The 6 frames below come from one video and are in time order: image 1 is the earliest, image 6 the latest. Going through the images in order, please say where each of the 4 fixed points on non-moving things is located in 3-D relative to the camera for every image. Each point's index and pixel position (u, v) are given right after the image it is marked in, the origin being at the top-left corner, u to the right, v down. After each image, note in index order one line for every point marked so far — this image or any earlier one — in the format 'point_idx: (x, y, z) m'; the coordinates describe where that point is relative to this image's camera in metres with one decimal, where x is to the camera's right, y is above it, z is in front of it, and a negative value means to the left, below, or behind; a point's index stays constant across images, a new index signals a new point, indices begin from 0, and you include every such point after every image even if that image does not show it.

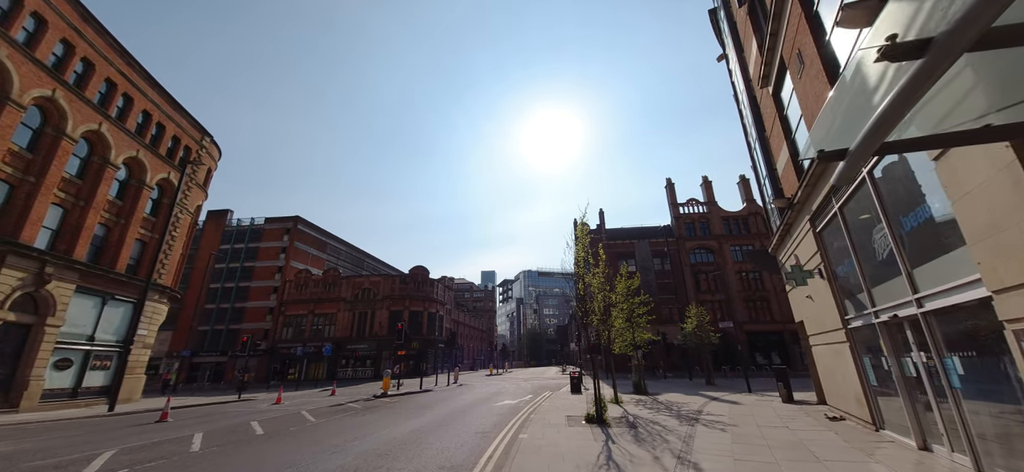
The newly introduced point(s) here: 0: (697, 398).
0: (+8.1, -7.1, +16.3) m
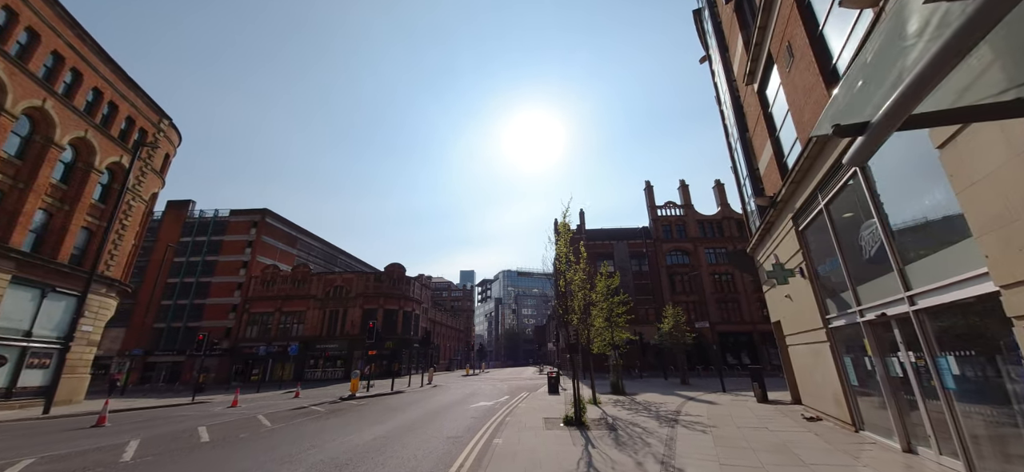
0: (+7.1, -7.1, +16.1) m
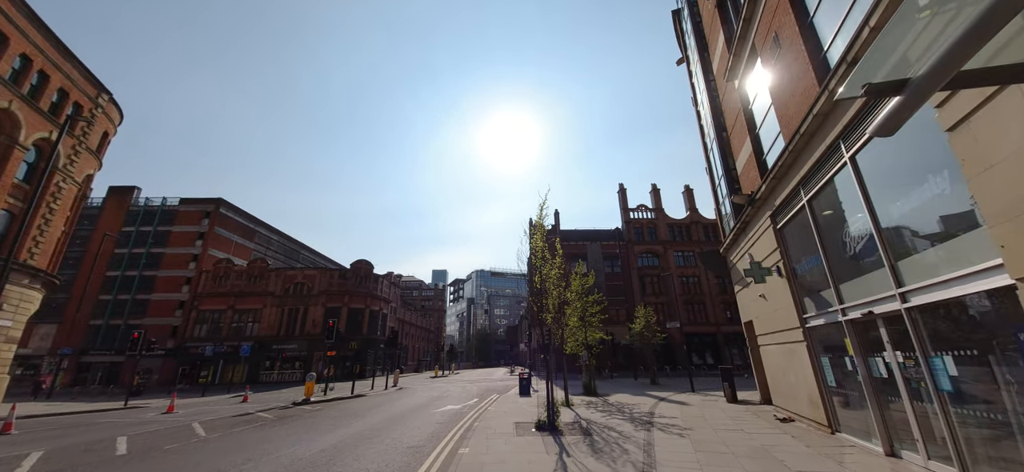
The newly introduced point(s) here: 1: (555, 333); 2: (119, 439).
0: (+5.7, -7.0, +15.8) m
1: (+1.9, -4.2, +15.9) m
2: (-11.2, -5.8, +10.5) m
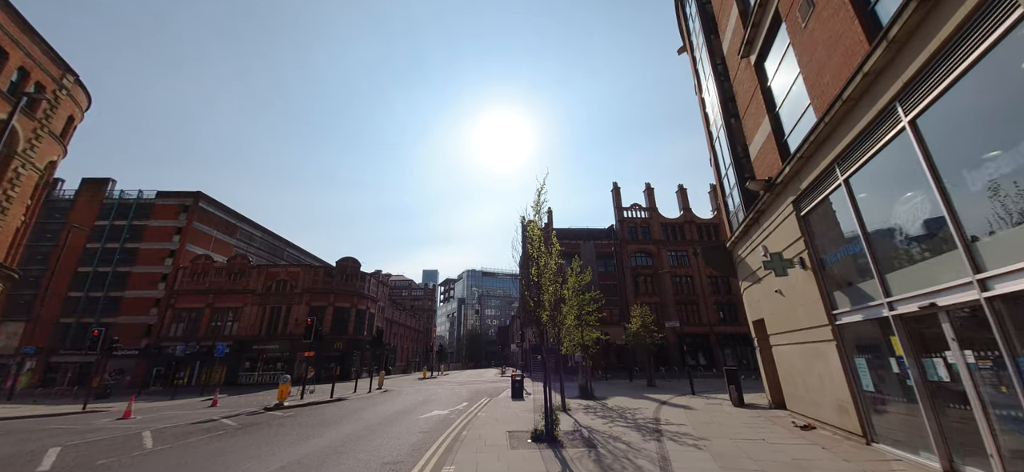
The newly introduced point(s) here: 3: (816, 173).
0: (+5.4, -6.7, +14.8) m
1: (+1.6, -3.9, +14.8) m
2: (-11.4, -5.4, +9.1) m
3: (+6.7, +1.4, +8.1) m
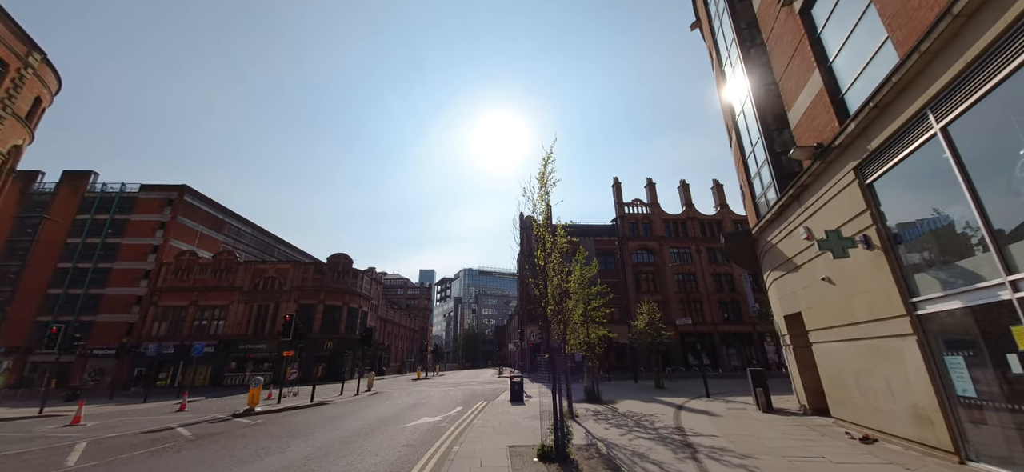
0: (+5.4, -6.2, +13.2) m
1: (+1.6, -3.3, +13.1) m
2: (-11.4, -4.8, +7.4) m
3: (+6.8, +1.9, +6.5) m
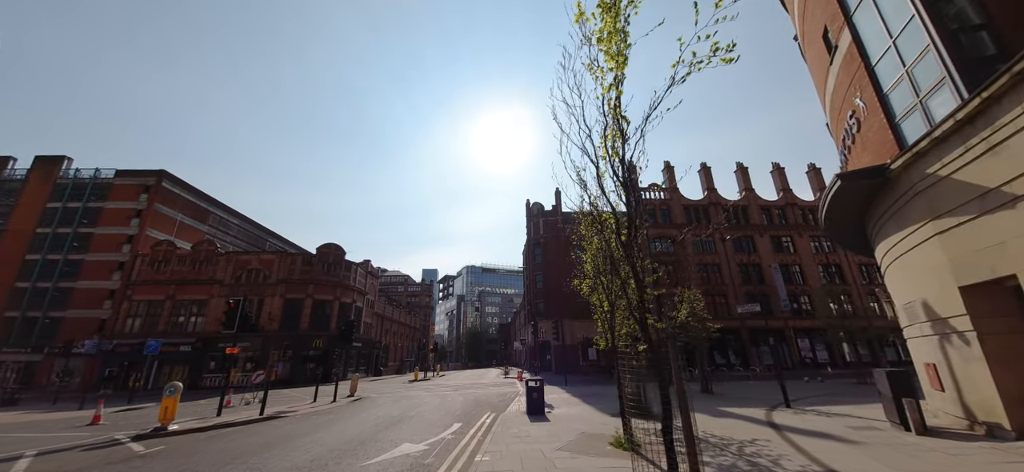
0: (+5.9, -4.7, +9.0) m
1: (+2.1, -1.8, +9.0) m
2: (-10.9, -3.4, +3.3) m
3: (+7.2, +3.4, +2.3) m
